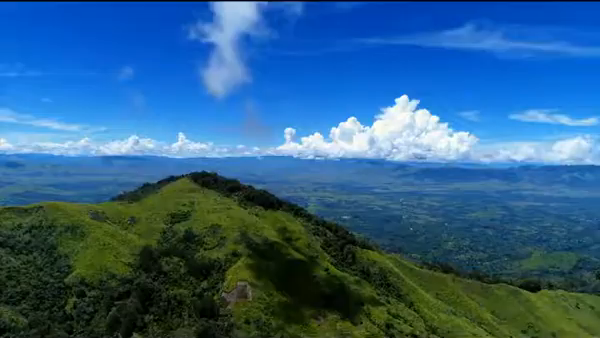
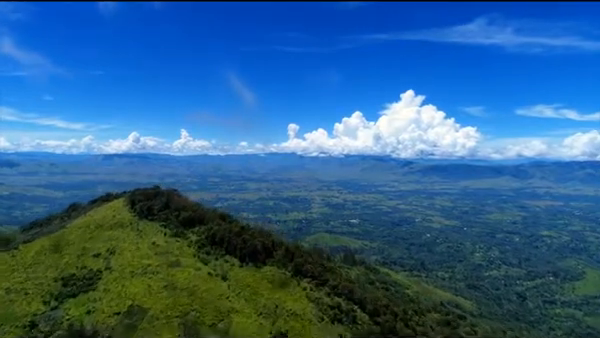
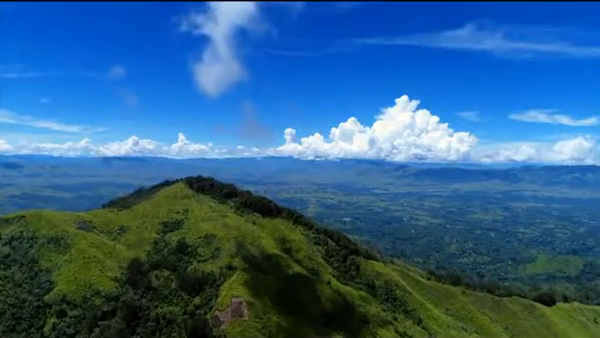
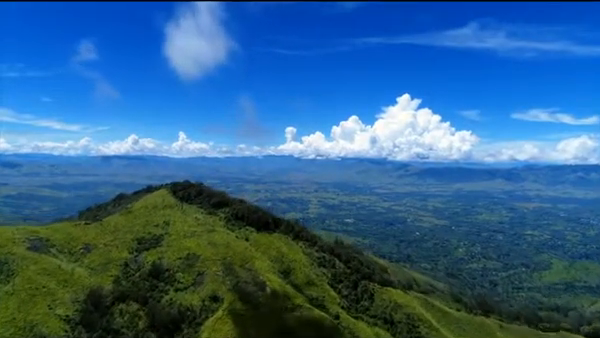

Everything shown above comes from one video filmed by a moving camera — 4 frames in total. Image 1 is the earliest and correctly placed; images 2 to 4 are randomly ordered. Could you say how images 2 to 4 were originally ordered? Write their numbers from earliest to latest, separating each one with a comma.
3, 4, 2
